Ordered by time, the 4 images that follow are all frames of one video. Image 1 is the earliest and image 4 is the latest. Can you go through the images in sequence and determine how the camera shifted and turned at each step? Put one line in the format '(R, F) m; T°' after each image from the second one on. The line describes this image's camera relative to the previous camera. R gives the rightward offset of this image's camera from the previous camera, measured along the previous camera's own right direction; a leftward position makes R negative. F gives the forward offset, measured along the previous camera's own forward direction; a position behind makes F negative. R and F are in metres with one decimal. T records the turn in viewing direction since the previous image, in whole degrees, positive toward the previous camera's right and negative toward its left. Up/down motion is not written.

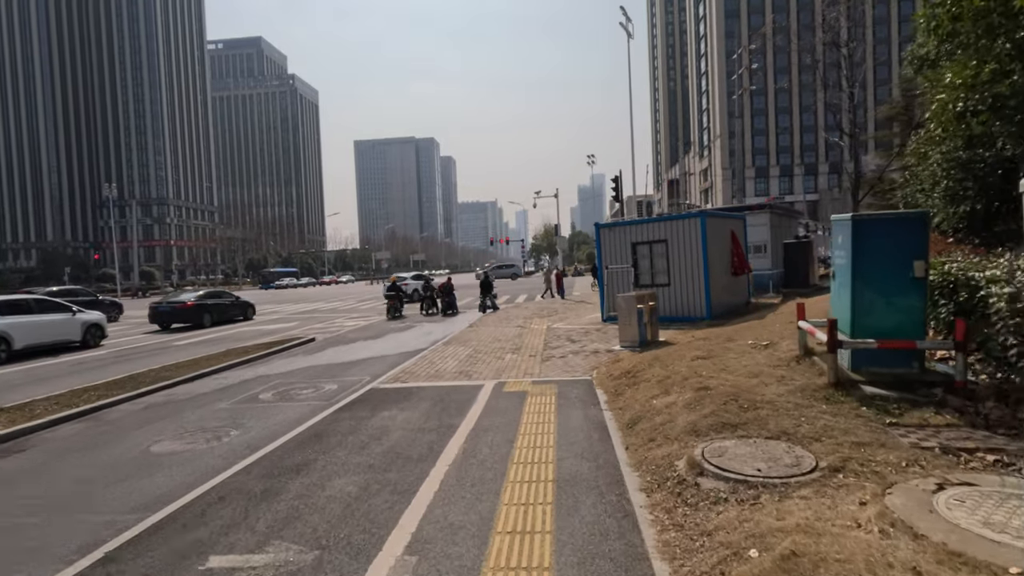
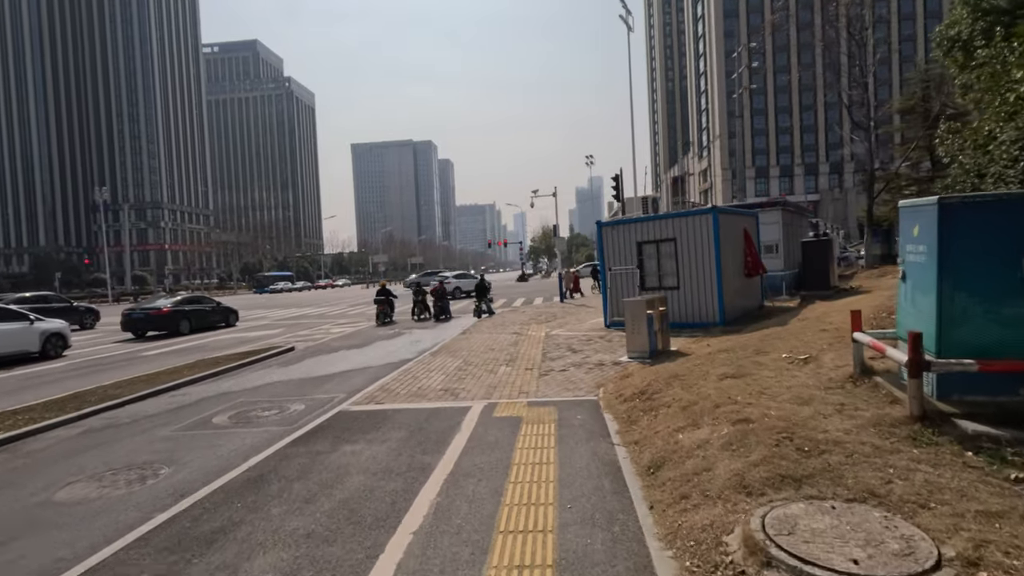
(+0.1, +1.4) m; 0°
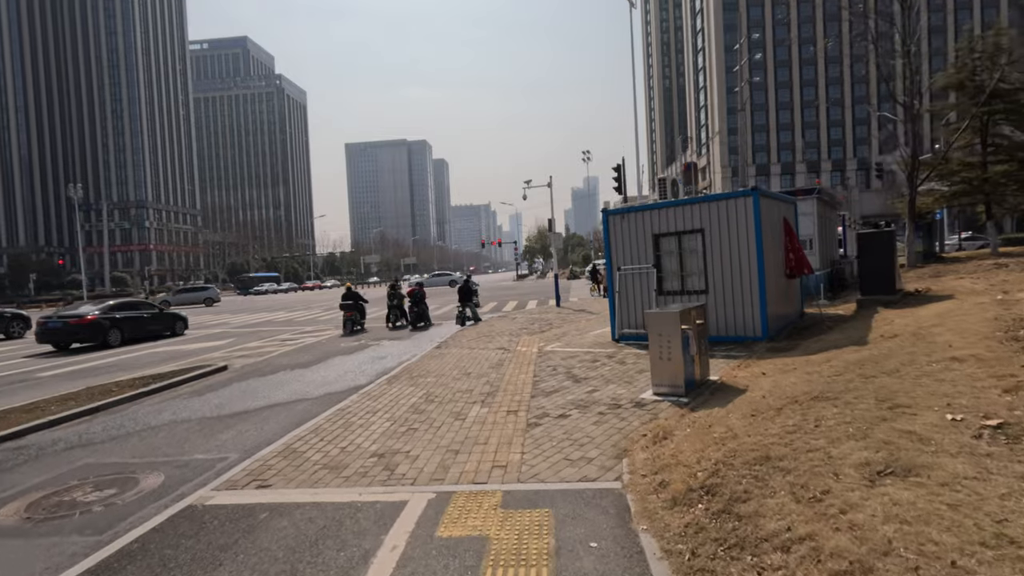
(+0.3, +3.3) m; 0°
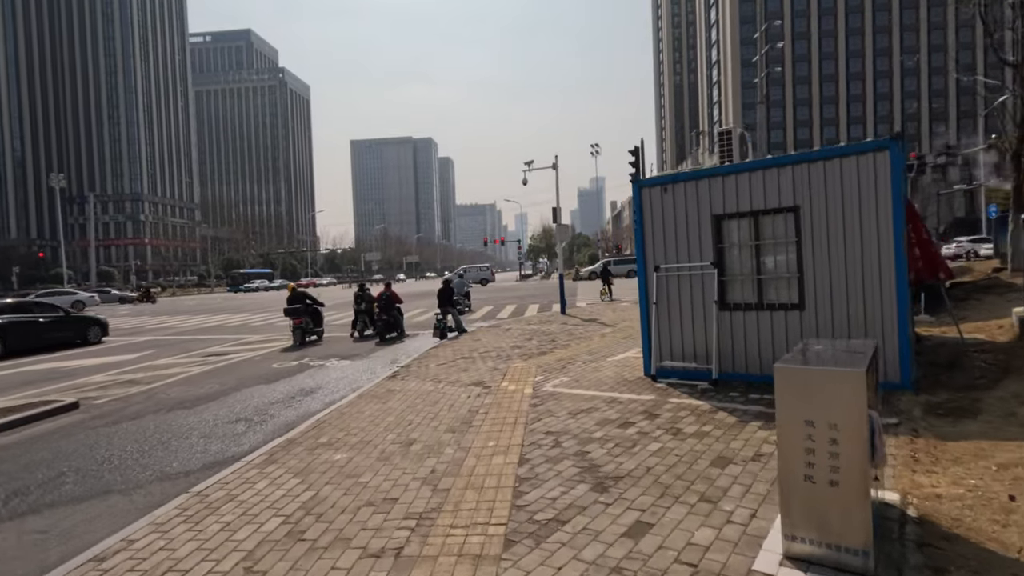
(+0.4, +4.5) m; -1°
